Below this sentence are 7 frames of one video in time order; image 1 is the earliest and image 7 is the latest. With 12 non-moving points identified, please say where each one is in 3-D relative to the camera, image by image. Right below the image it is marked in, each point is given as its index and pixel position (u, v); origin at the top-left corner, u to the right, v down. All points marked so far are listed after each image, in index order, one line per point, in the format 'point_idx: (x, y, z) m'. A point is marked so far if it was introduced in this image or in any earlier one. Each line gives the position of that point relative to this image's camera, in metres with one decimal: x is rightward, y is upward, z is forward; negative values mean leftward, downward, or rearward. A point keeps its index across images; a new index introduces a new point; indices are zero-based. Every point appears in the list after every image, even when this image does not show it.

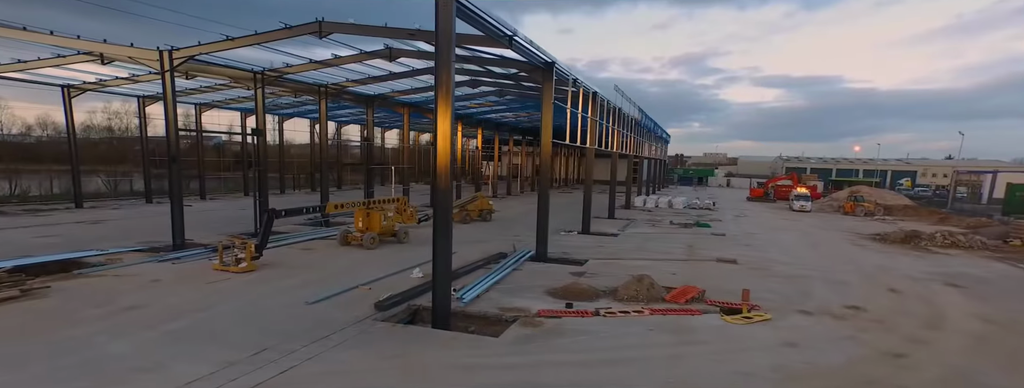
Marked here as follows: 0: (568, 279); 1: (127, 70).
0: (+1.1, -1.7, +9.3) m
1: (-14.9, +4.8, +18.7) m
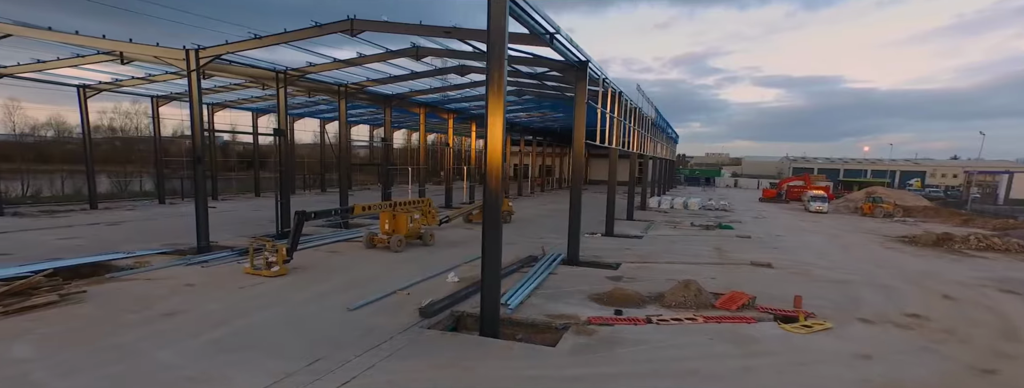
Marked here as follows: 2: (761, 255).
0: (+1.8, -1.7, +9.1) m
1: (-14.1, +4.8, +18.6) m
2: (+6.7, -1.6, +13.2) m
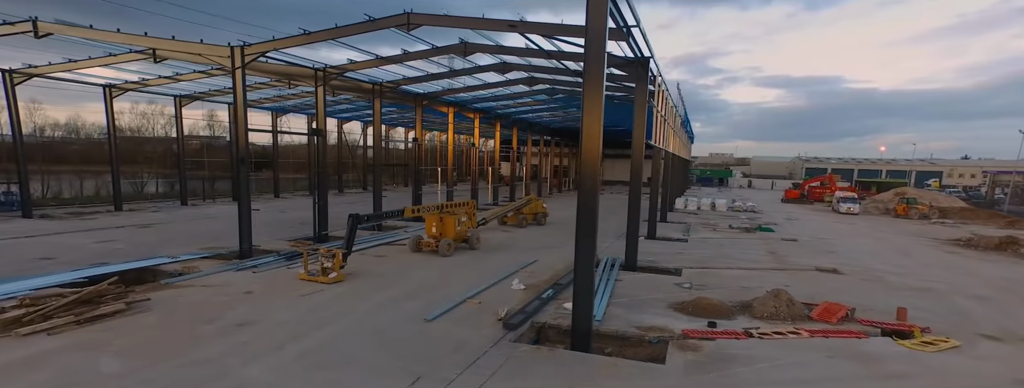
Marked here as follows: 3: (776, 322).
0: (+3.0, -1.7, +8.6) m
1: (-12.8, +4.7, +18.3) m
2: (+8.0, -1.7, +12.6) m
3: (+3.7, -1.8, +6.8) m
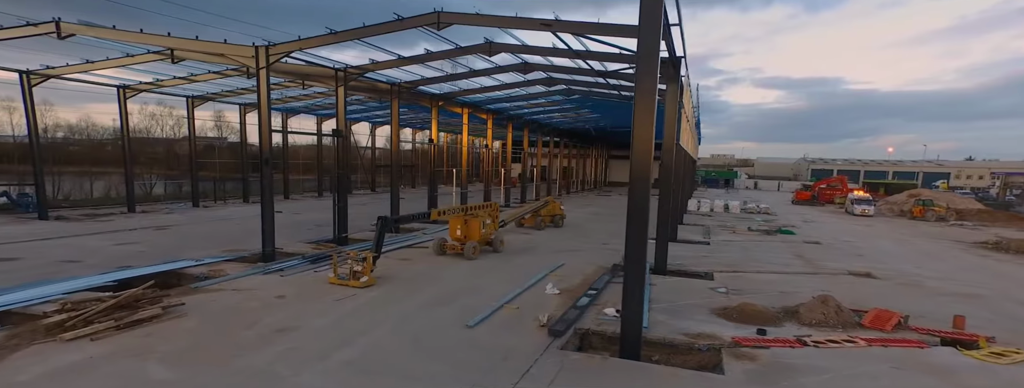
0: (+3.6, -1.8, +8.4) m
1: (-12.1, +4.7, +18.2) m
2: (+8.6, -1.7, +12.4) m
3: (+4.3, -1.9, +6.6) m
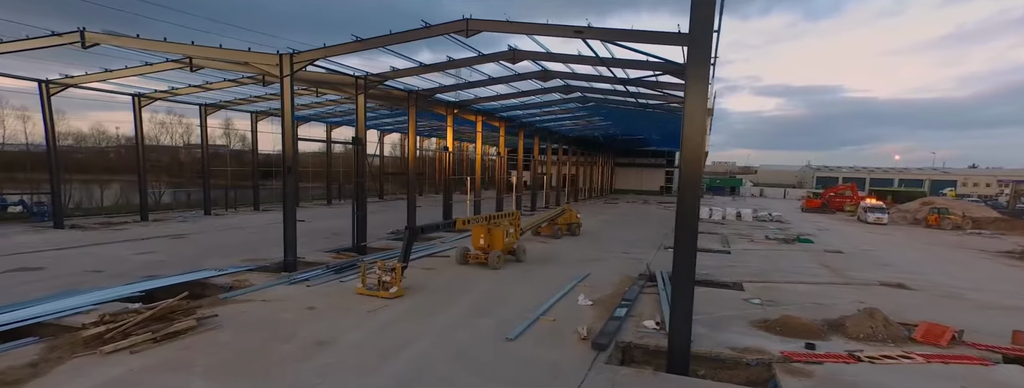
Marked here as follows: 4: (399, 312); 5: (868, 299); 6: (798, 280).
0: (+4.2, -2.0, +8.2) m
1: (-11.5, +4.4, +18.2) m
2: (+9.2, -2.0, +12.2) m
3: (+4.8, -2.0, +6.5) m
4: (-1.7, -1.8, +7.5) m
5: (+6.6, -1.9, +8.9) m
6: (+6.5, -2.0, +11.0) m
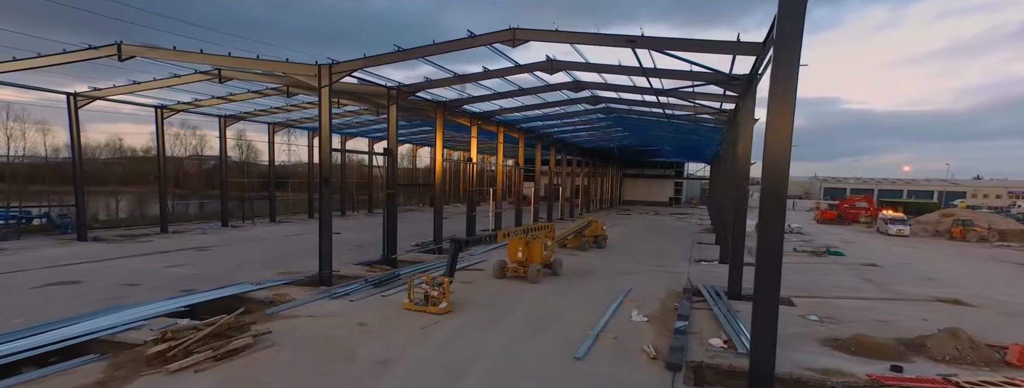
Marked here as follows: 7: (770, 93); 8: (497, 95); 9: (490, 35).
0: (+5.0, -2.2, +7.9) m
1: (-10.6, +3.9, +18.2) m
2: (+10.1, -2.3, +11.9) m
3: (+5.7, -2.2, +6.2) m
4: (-0.9, -2.0, +7.2) m
5: (+7.4, -2.2, +8.6) m
6: (+7.4, -2.2, +10.7) m
7: (+2.8, +1.1, +5.3) m
8: (-0.5, +3.1, +15.2) m
9: (-0.5, +3.0, +9.3) m
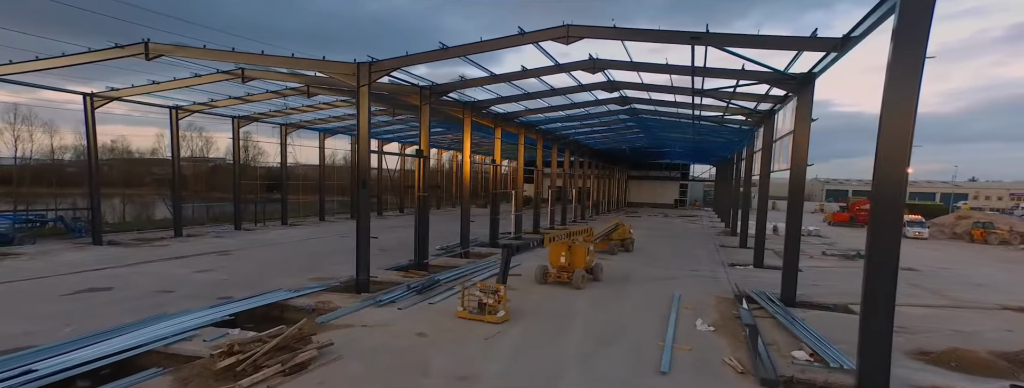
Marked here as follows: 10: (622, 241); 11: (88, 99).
0: (+6.0, -2.2, +7.5) m
1: (-9.7, +3.8, +17.8) m
2: (+11.1, -2.3, +11.5) m
3: (+6.7, -2.2, +5.8) m
4: (+0.1, -2.1, +6.8) m
5: (+8.4, -2.2, +8.3) m
6: (+8.3, -2.3, +10.3) m
7: (+3.8, +1.1, +4.9) m
8: (+0.5, +3.0, +14.8) m
9: (+0.5, +3.0, +8.9) m
10: (+4.0, -1.7, +17.6) m
11: (-14.6, +3.3, +16.7) m
